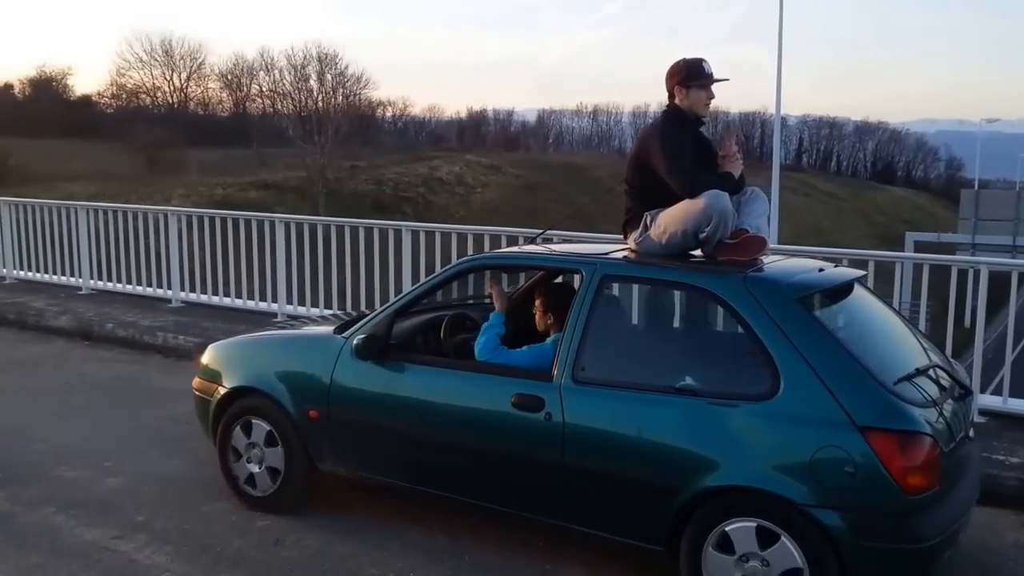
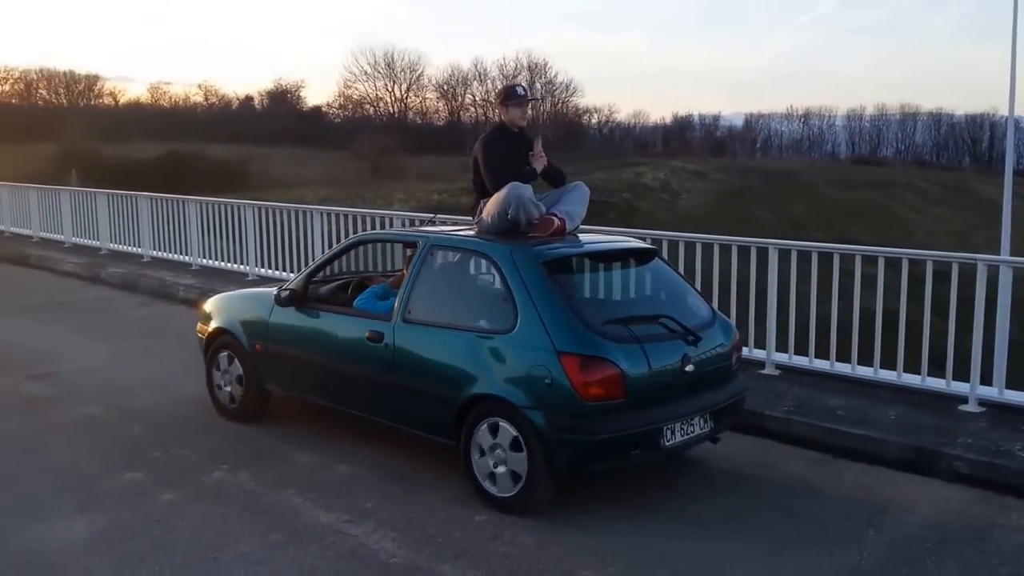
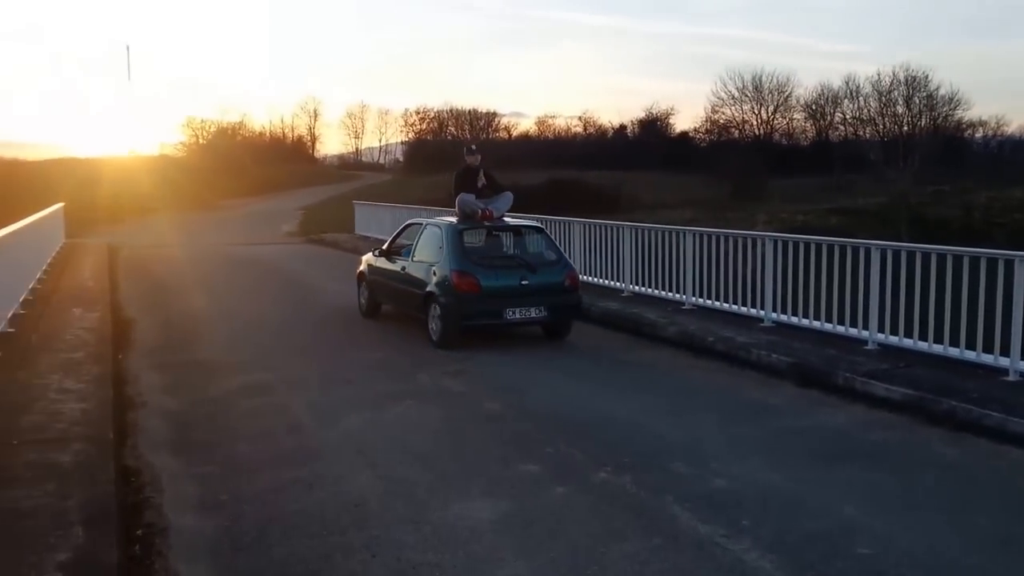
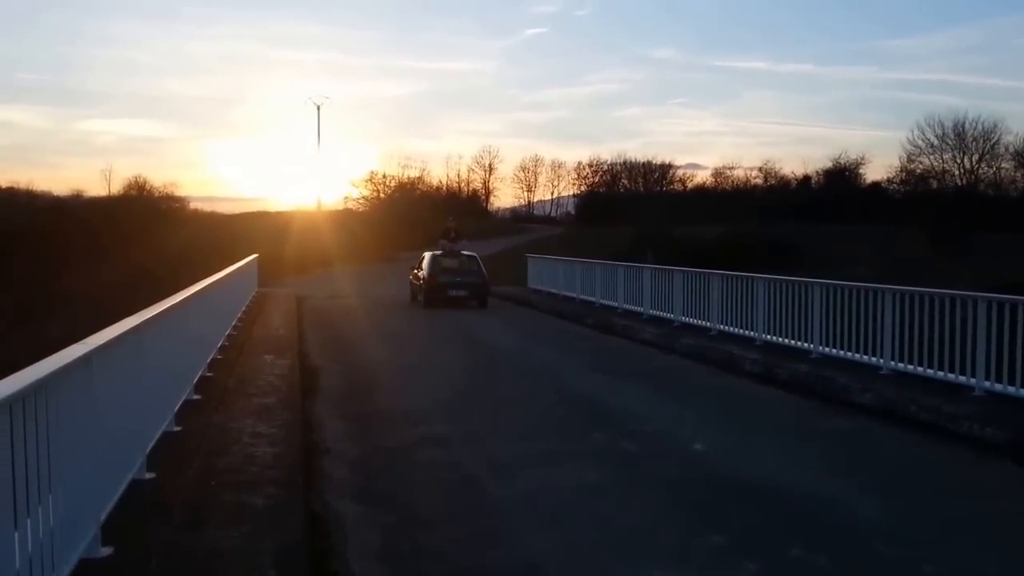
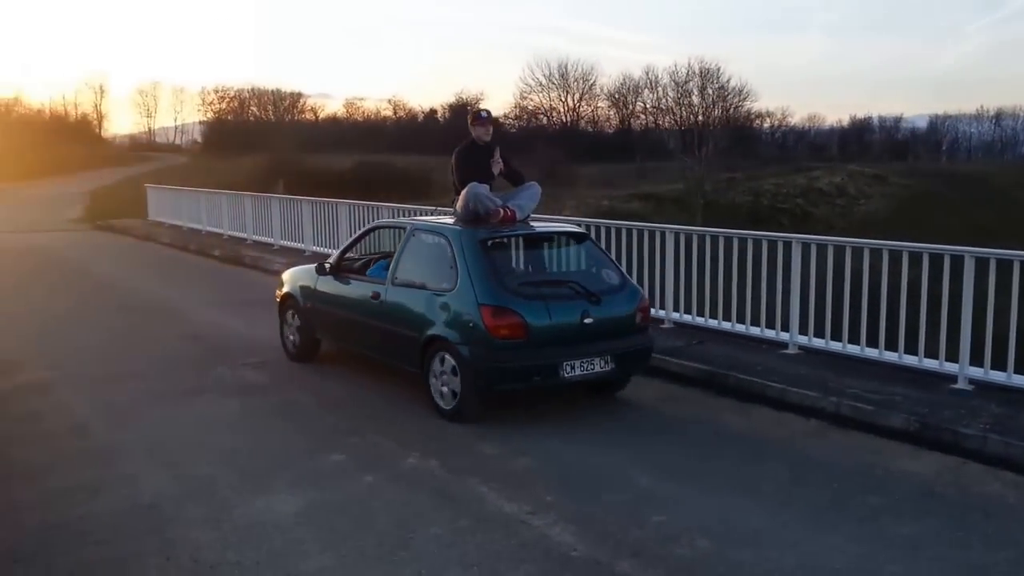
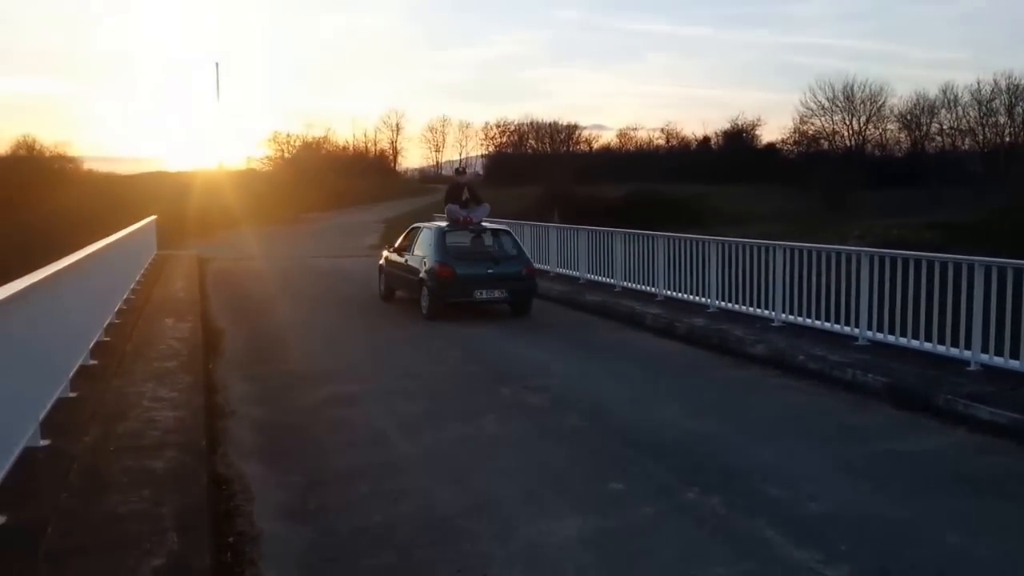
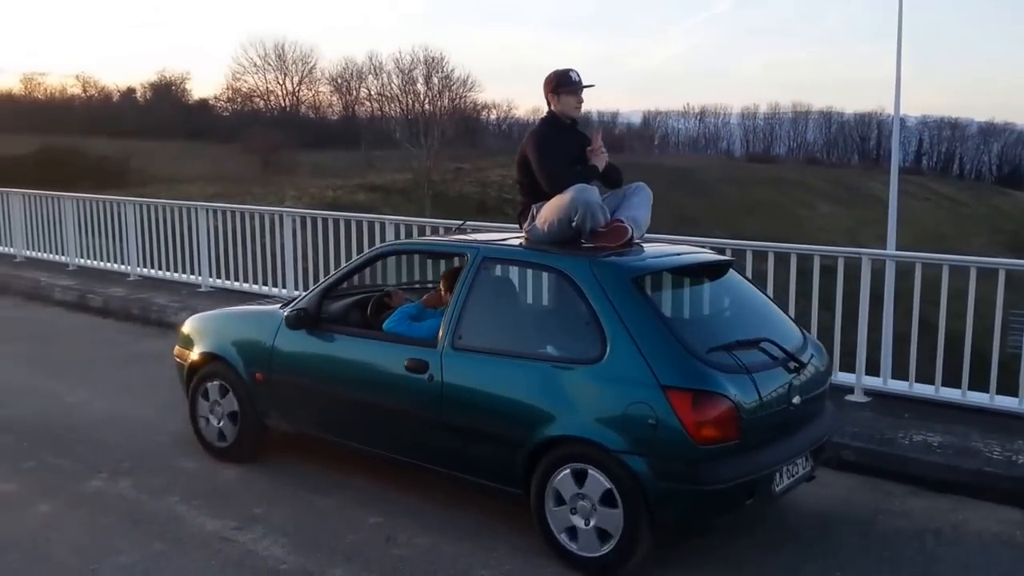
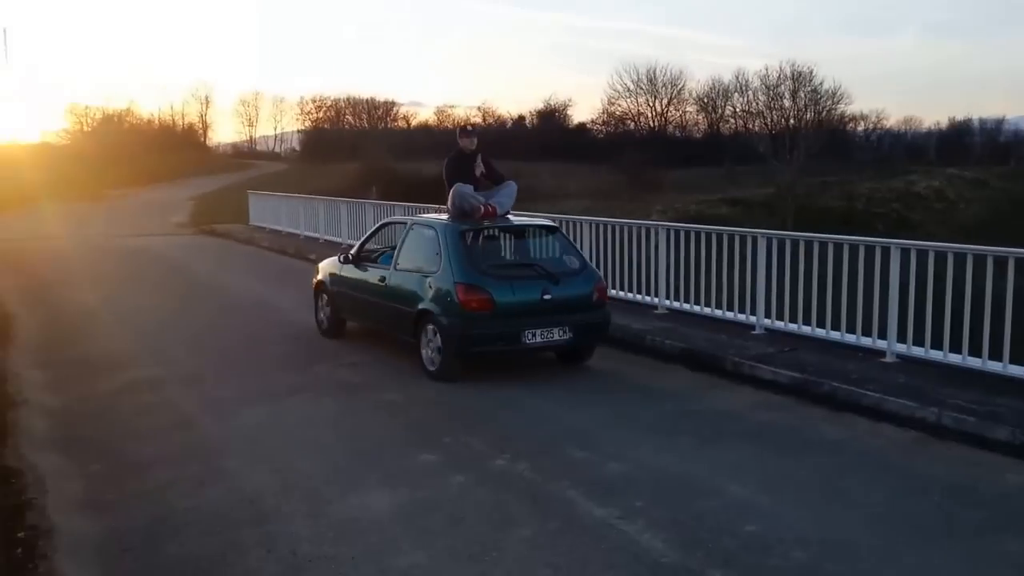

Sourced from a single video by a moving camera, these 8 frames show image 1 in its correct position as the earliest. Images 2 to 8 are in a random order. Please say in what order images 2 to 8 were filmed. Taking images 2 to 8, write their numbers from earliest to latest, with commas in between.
7, 2, 5, 8, 3, 6, 4
